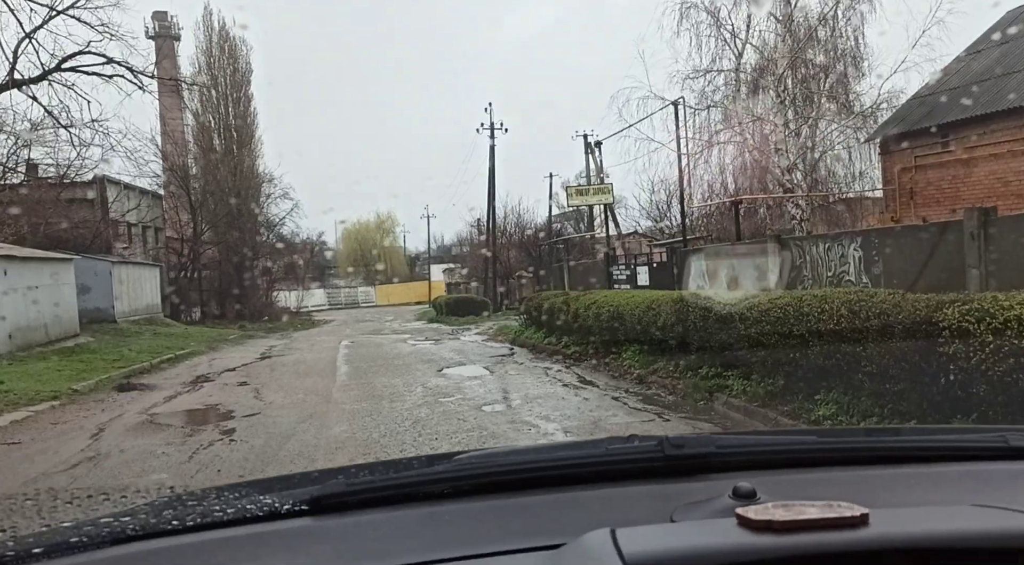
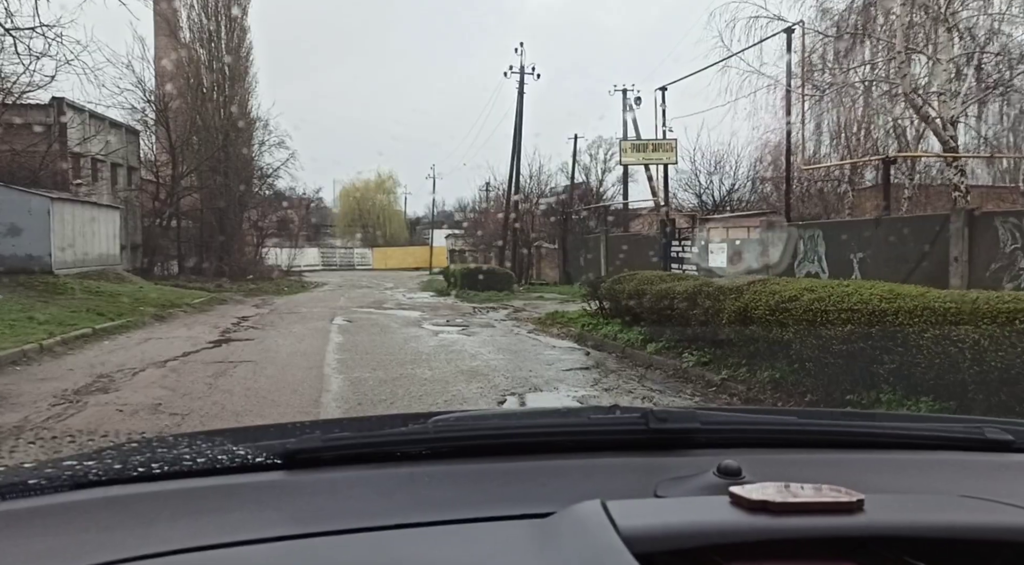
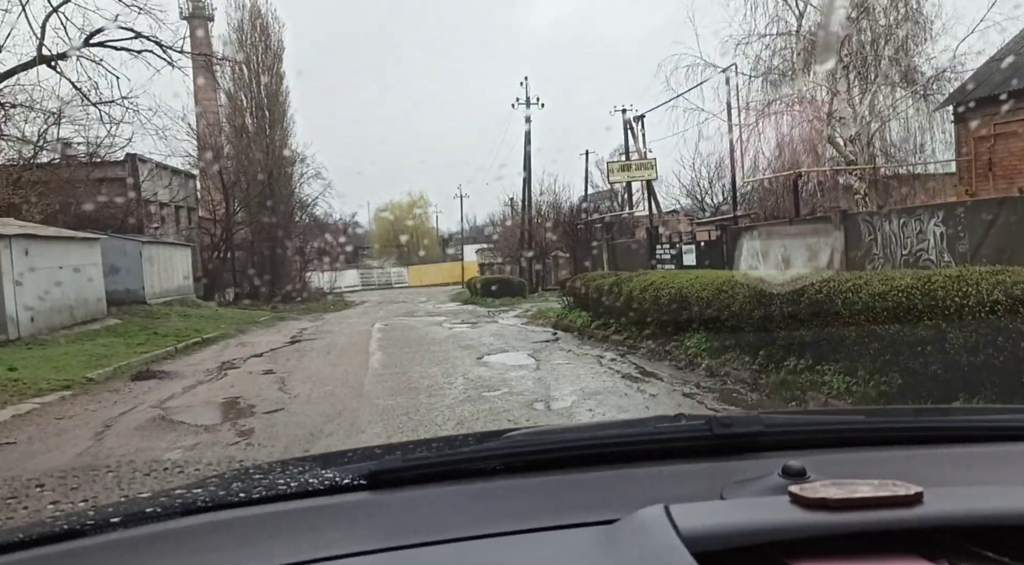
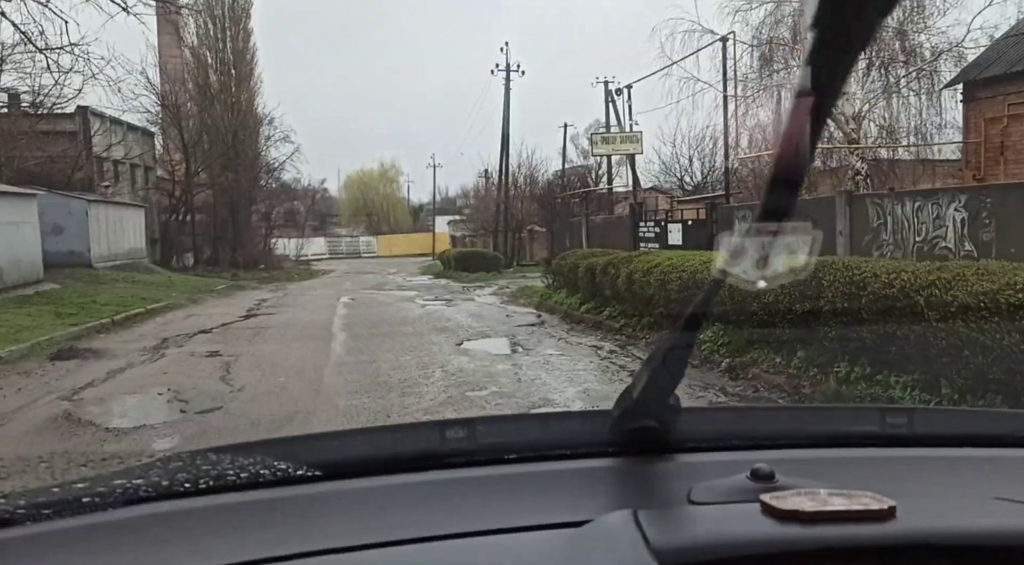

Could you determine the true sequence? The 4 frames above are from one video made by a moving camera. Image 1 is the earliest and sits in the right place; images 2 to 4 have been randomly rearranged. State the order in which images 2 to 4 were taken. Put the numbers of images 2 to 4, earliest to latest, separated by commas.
3, 4, 2
